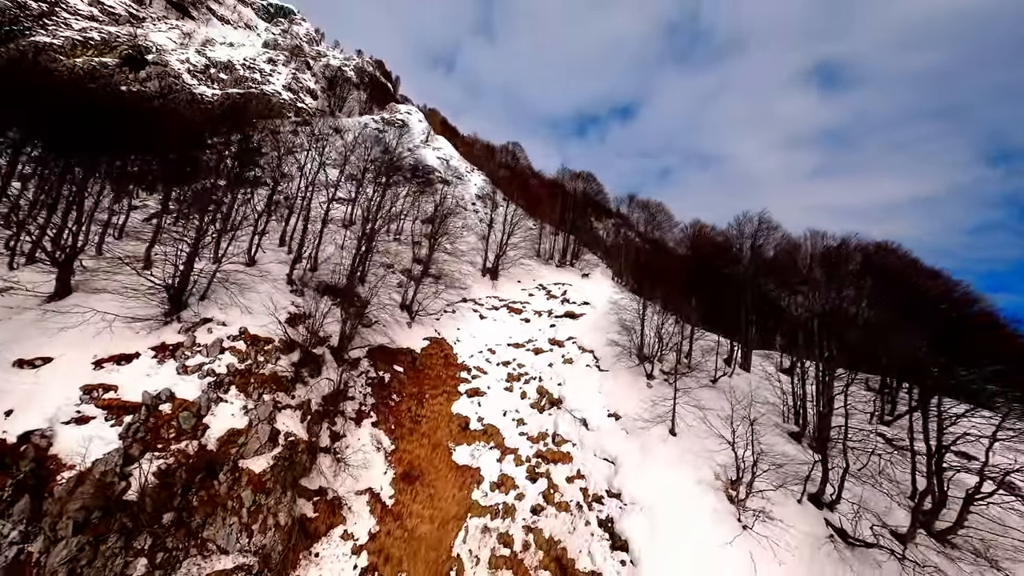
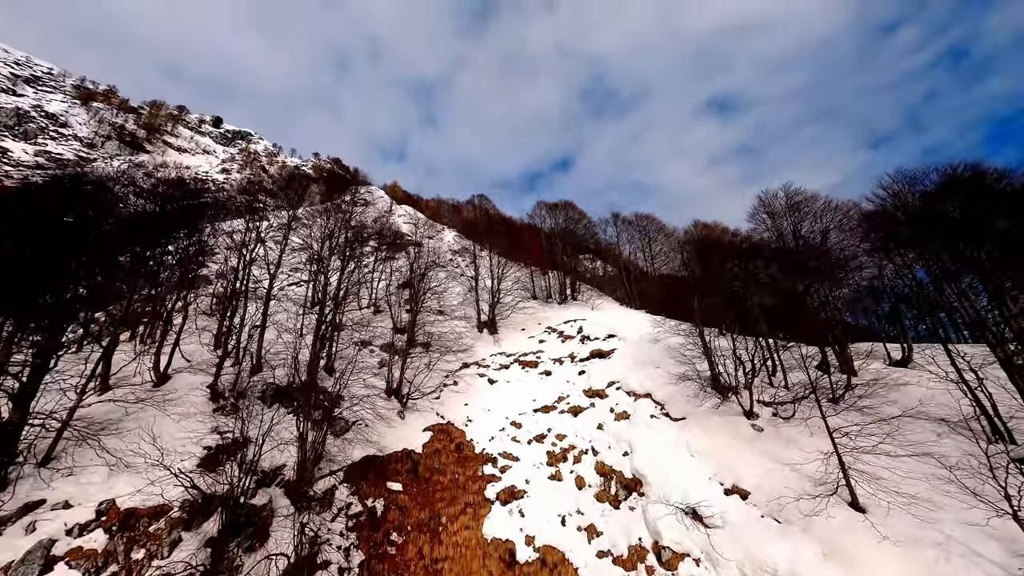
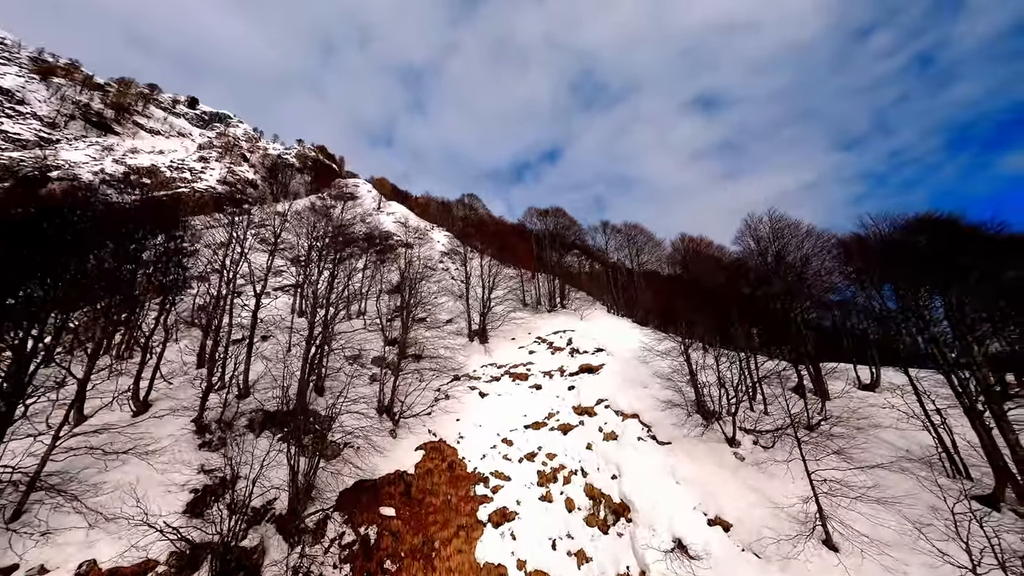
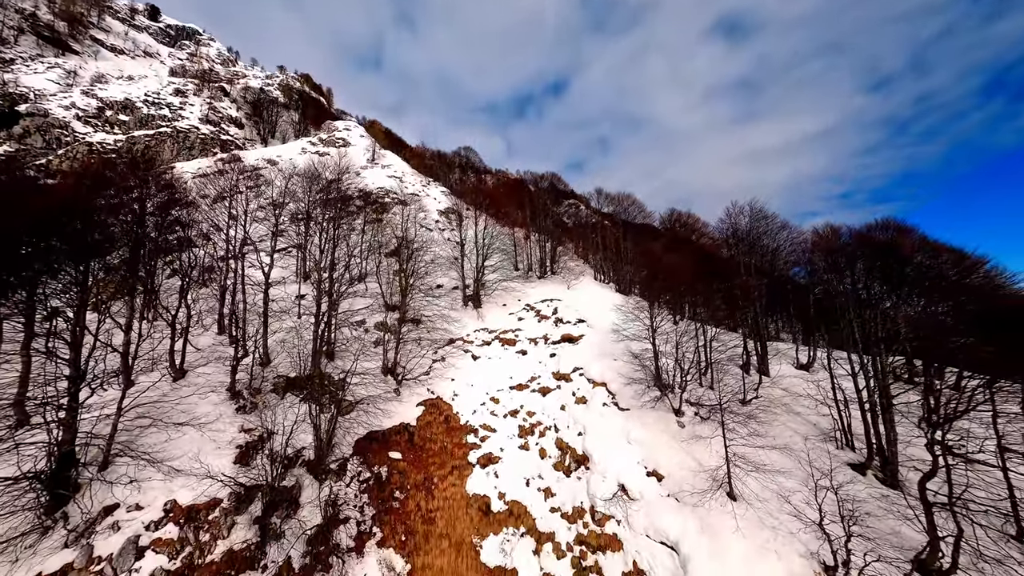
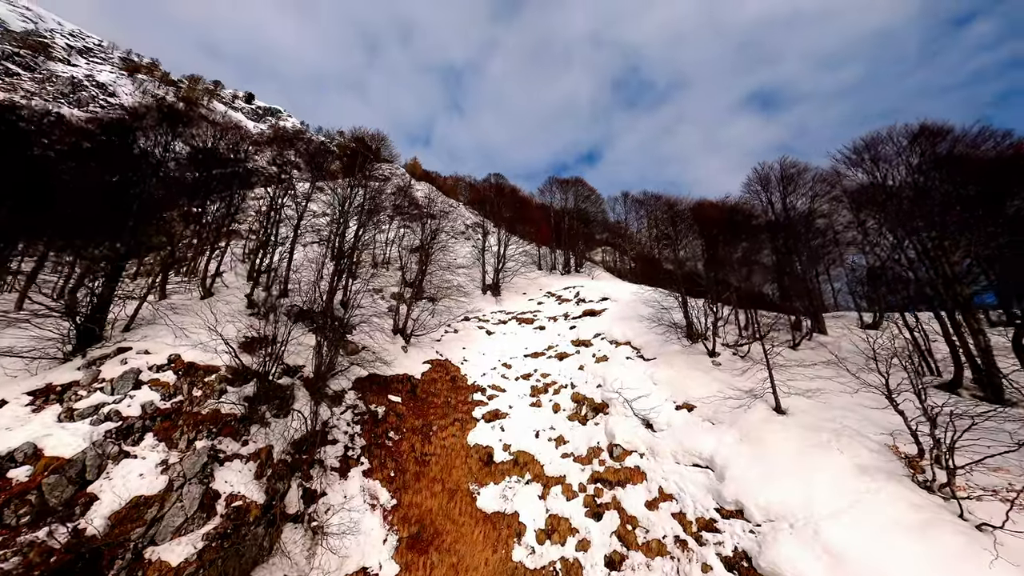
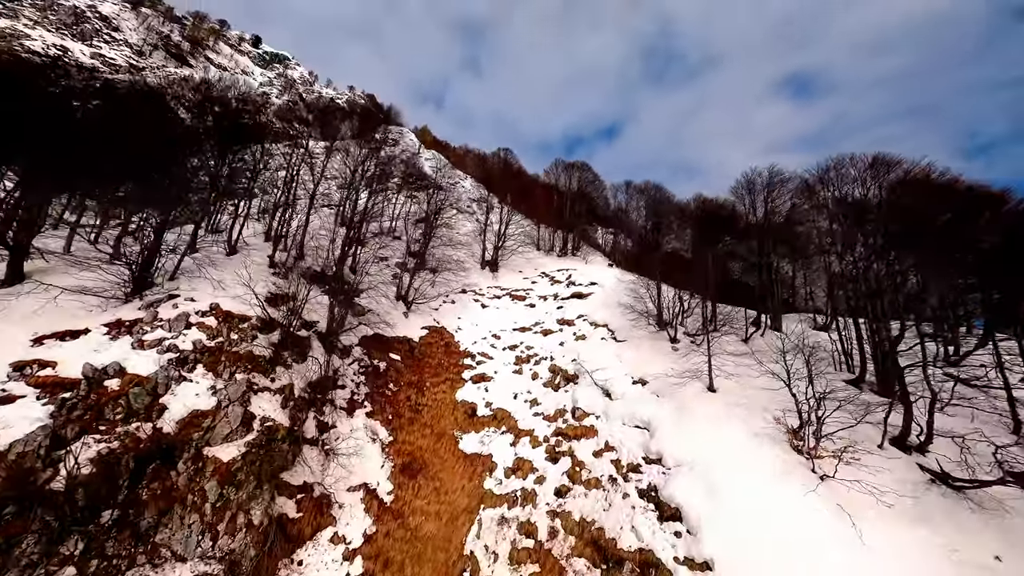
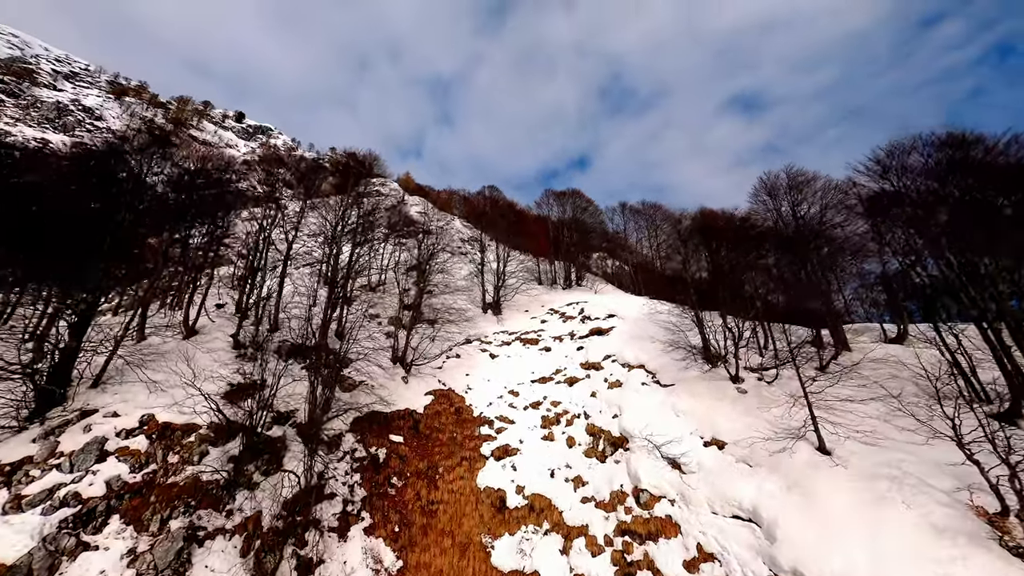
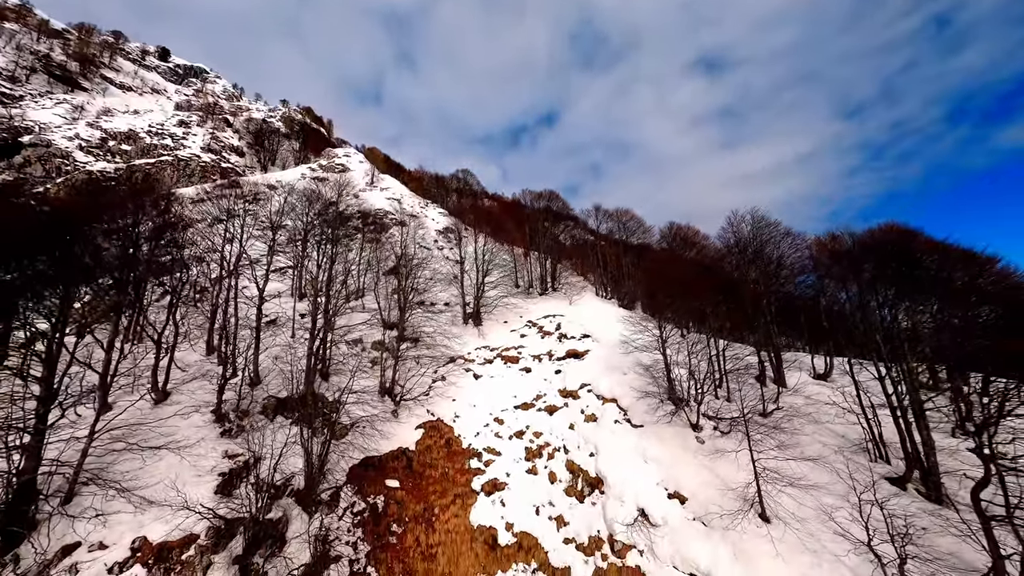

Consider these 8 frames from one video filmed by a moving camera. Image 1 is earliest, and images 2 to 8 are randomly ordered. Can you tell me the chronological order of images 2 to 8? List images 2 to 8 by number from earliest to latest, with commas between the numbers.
6, 5, 7, 2, 3, 8, 4
